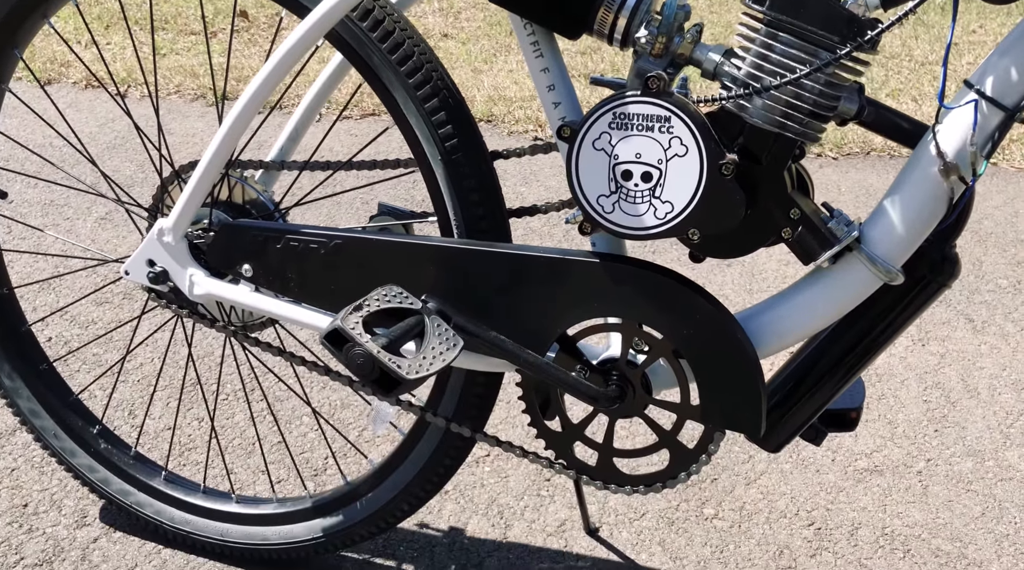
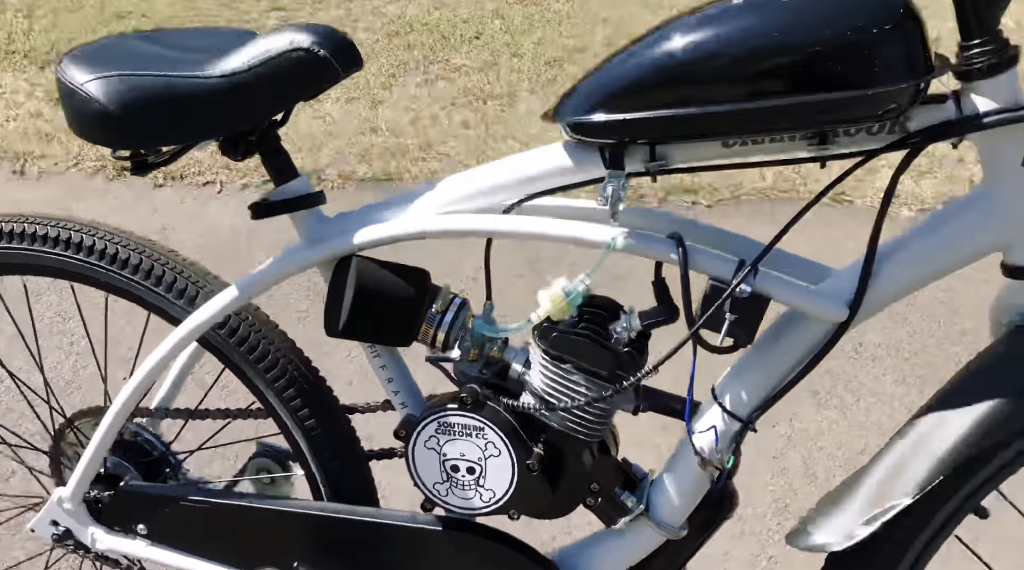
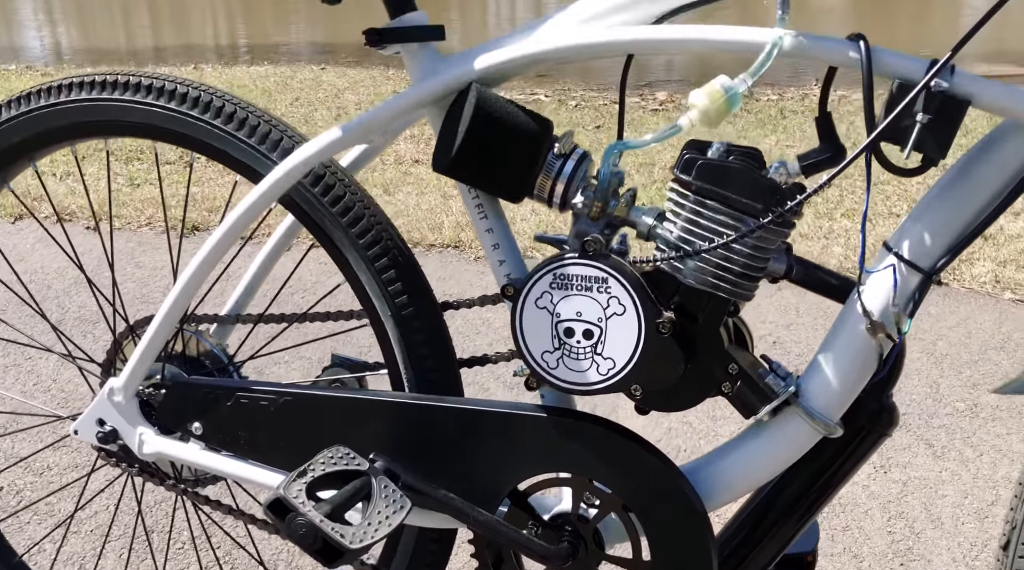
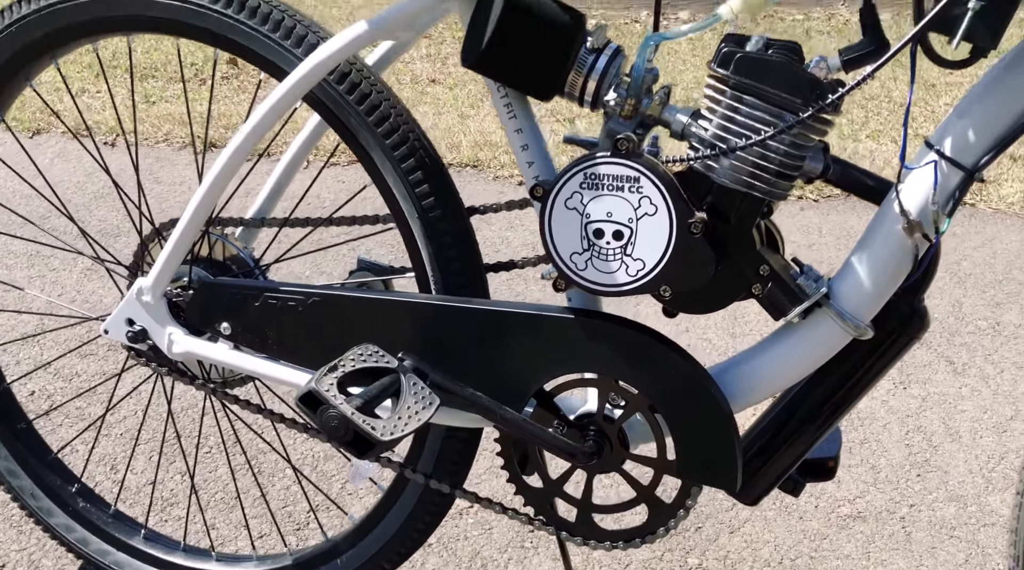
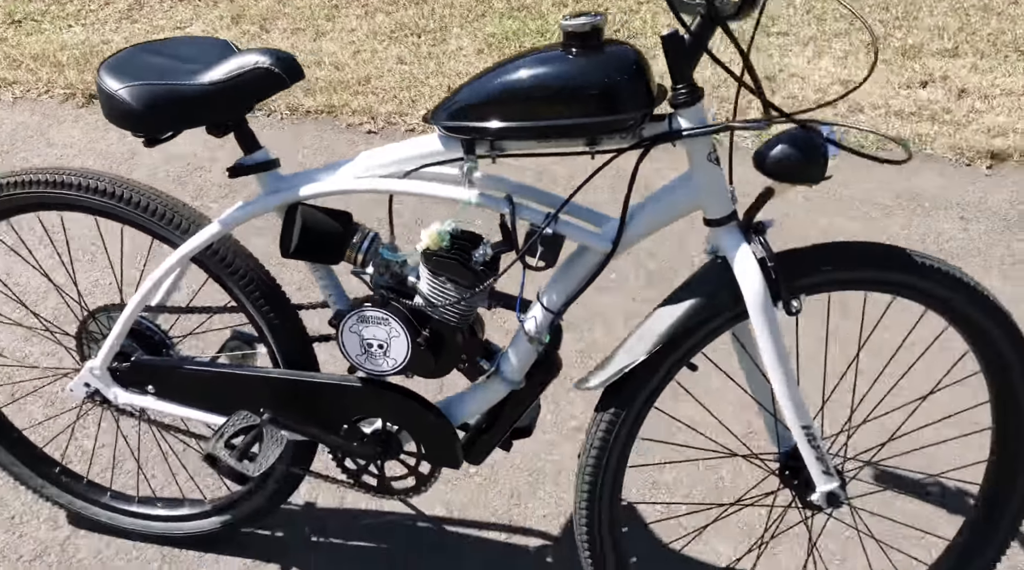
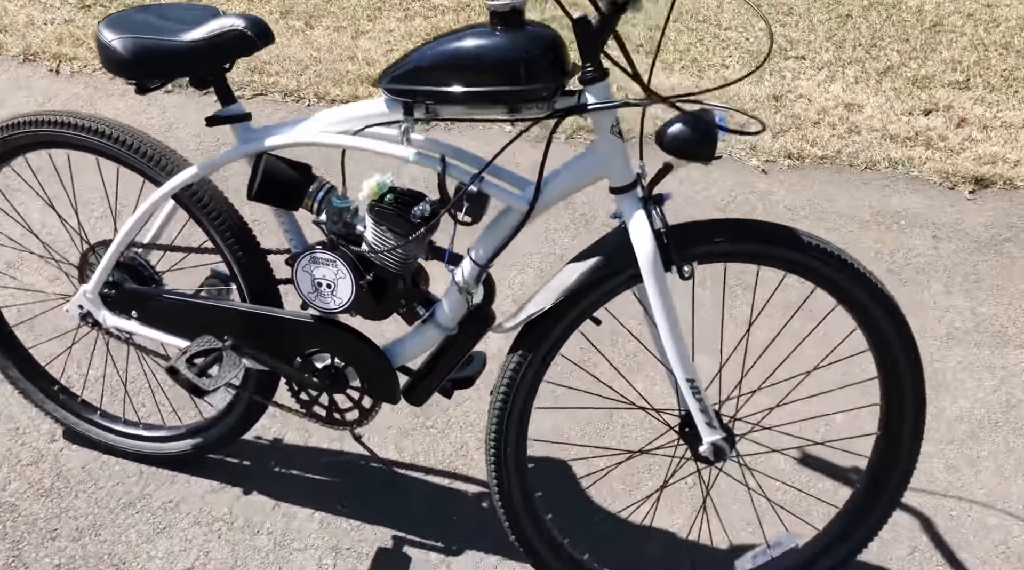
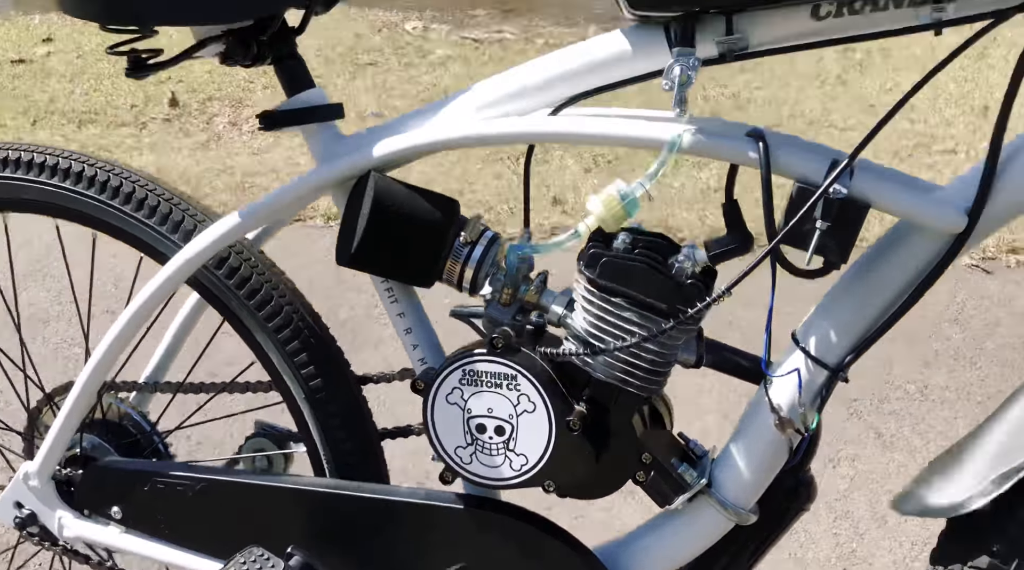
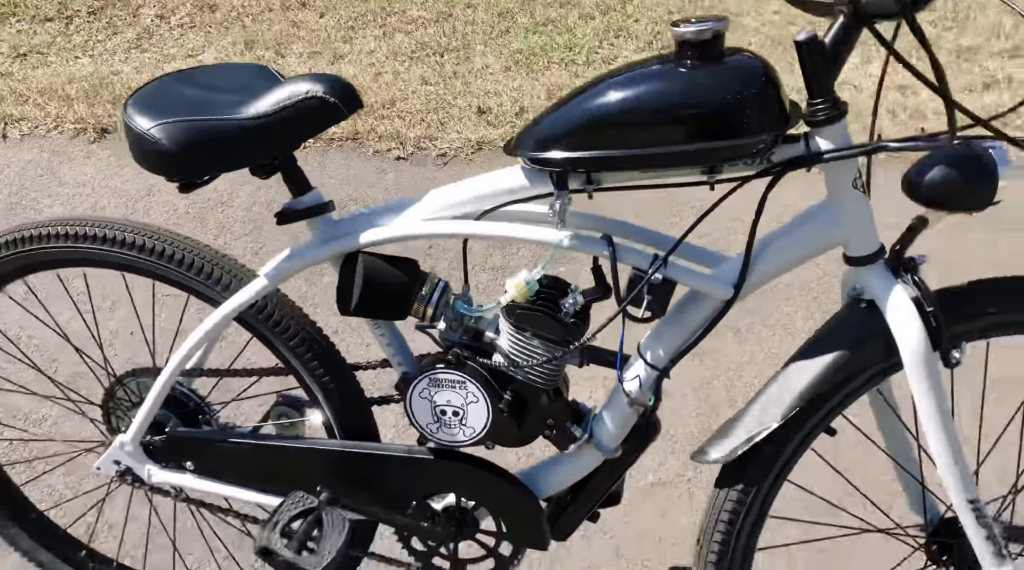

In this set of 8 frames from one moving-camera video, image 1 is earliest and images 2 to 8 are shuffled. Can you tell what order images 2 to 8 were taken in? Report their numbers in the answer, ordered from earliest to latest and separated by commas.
4, 3, 7, 2, 8, 5, 6
